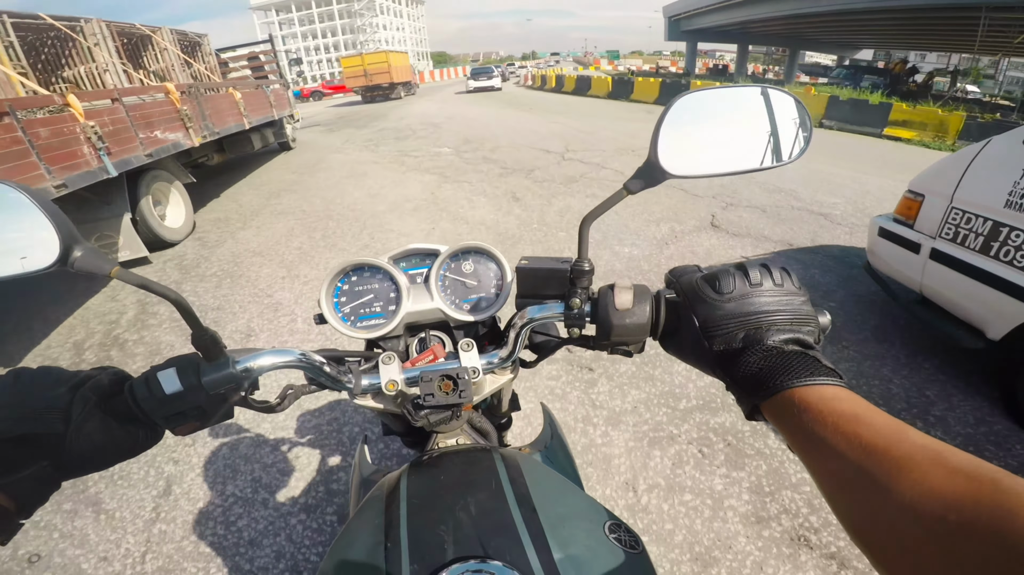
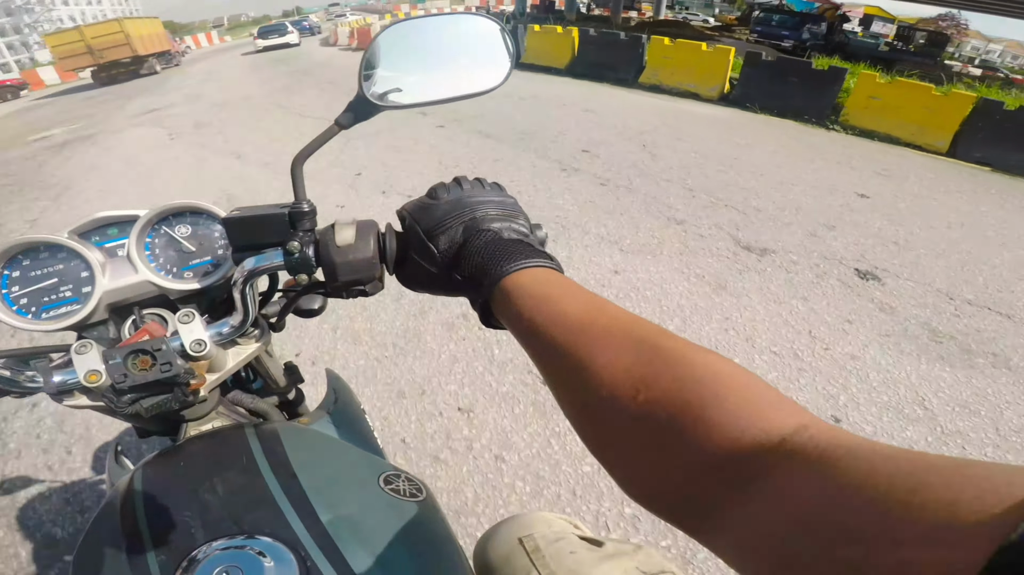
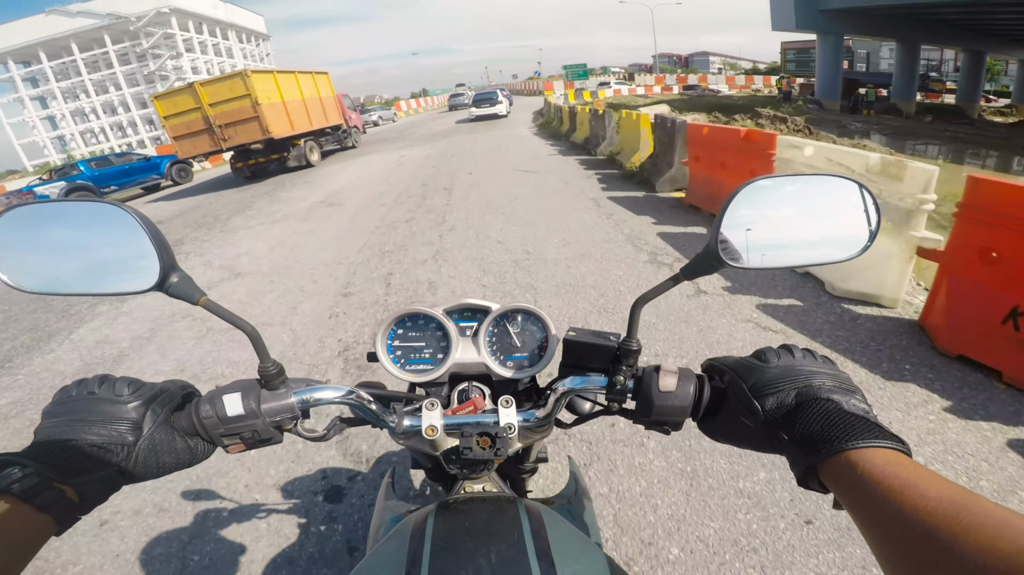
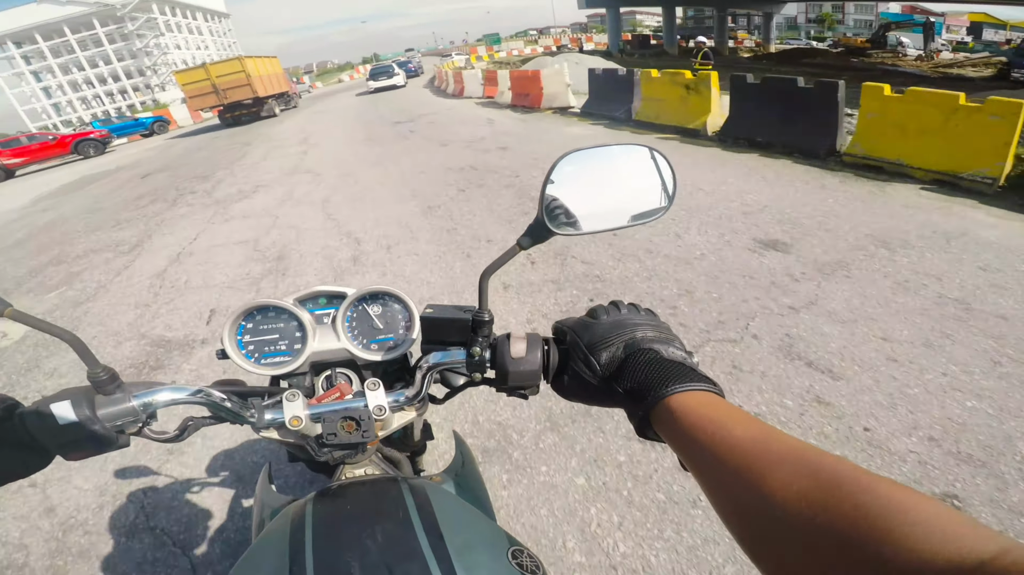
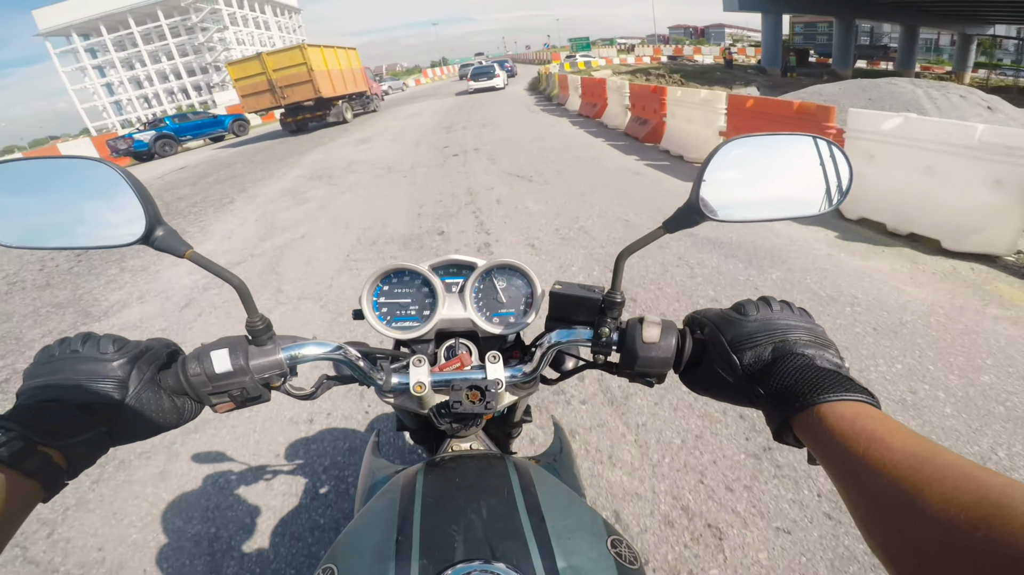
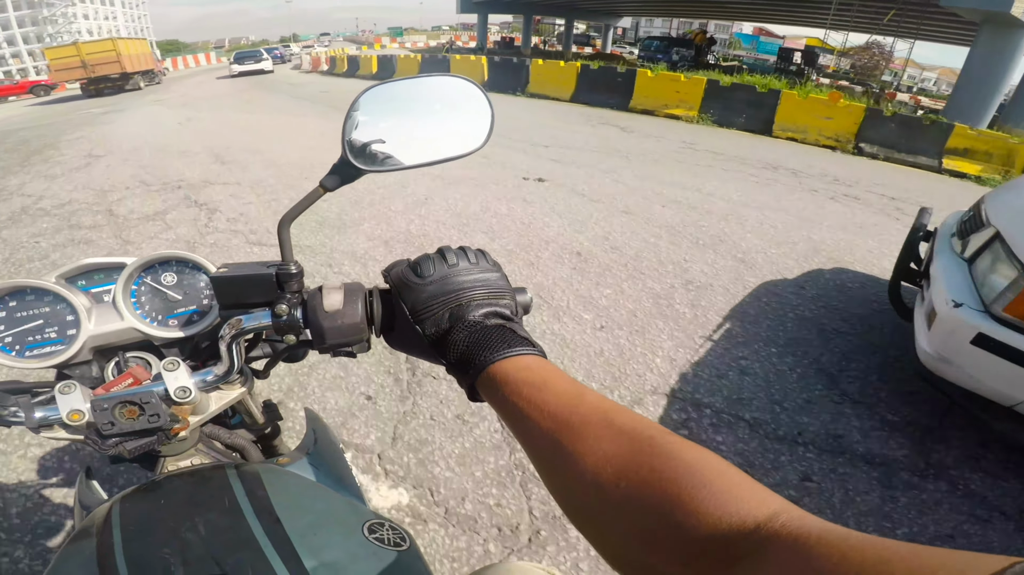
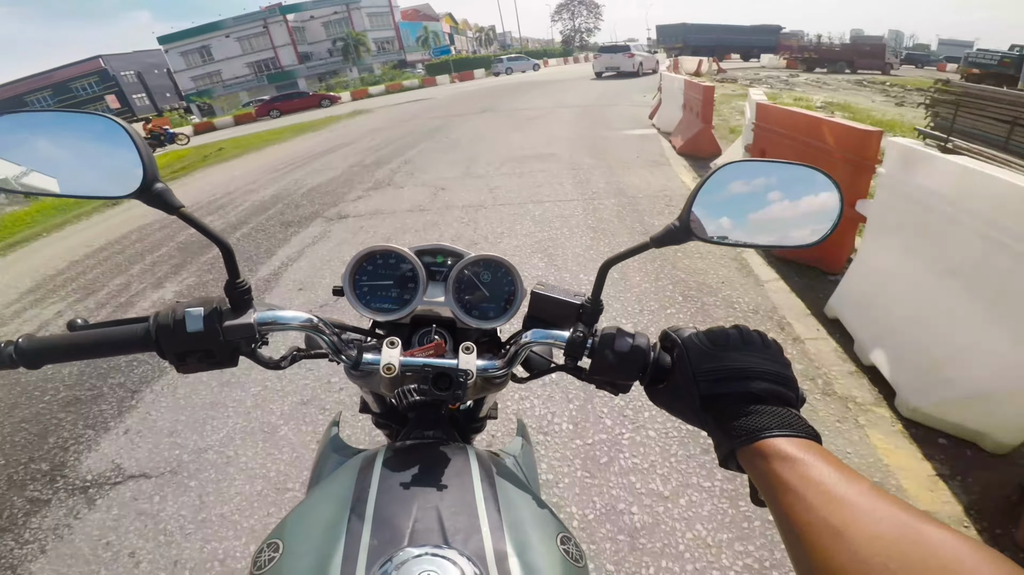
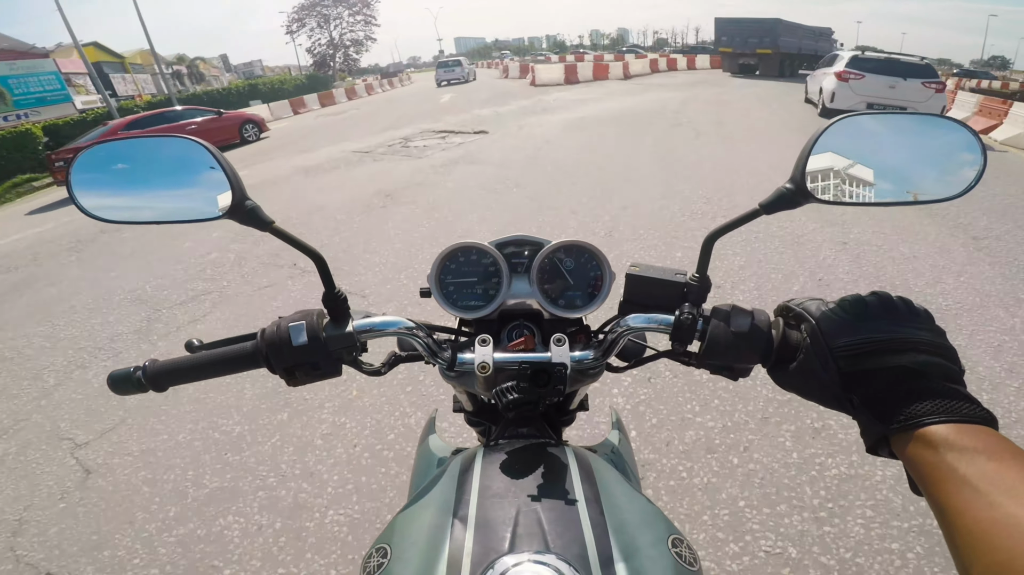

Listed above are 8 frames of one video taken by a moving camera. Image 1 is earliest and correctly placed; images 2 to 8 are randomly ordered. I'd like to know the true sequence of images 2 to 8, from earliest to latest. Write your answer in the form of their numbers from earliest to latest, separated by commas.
6, 2, 4, 5, 3, 7, 8
